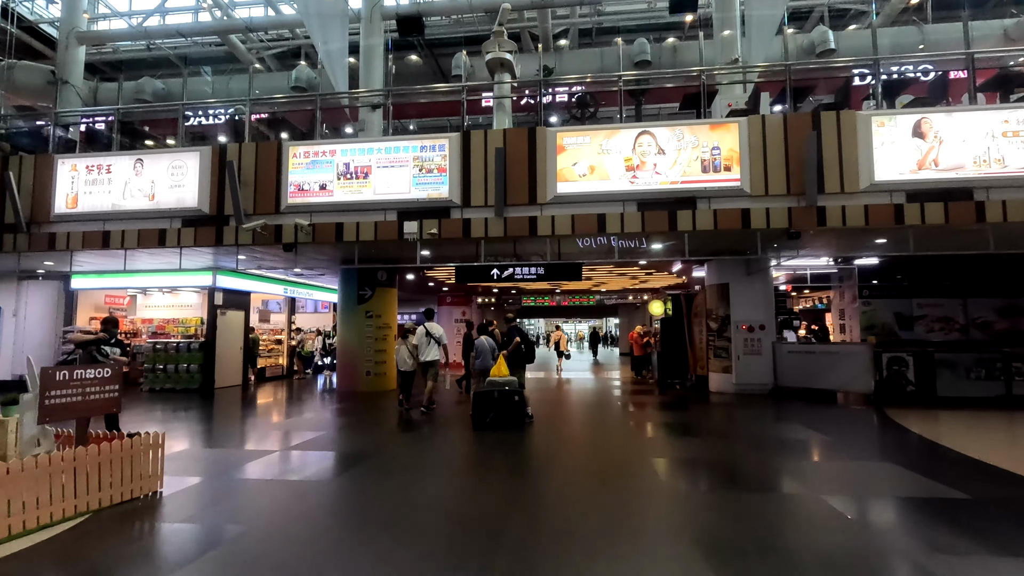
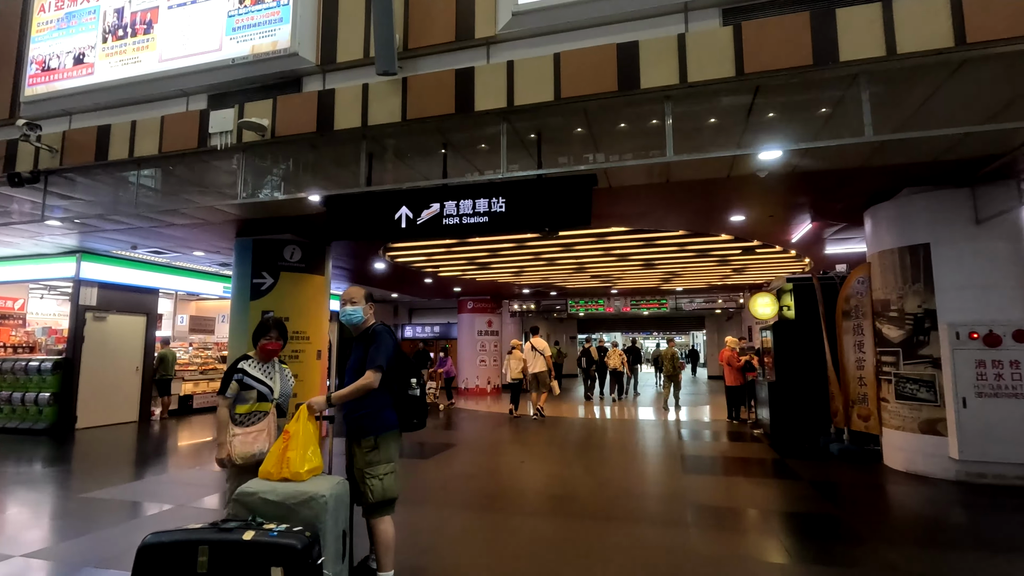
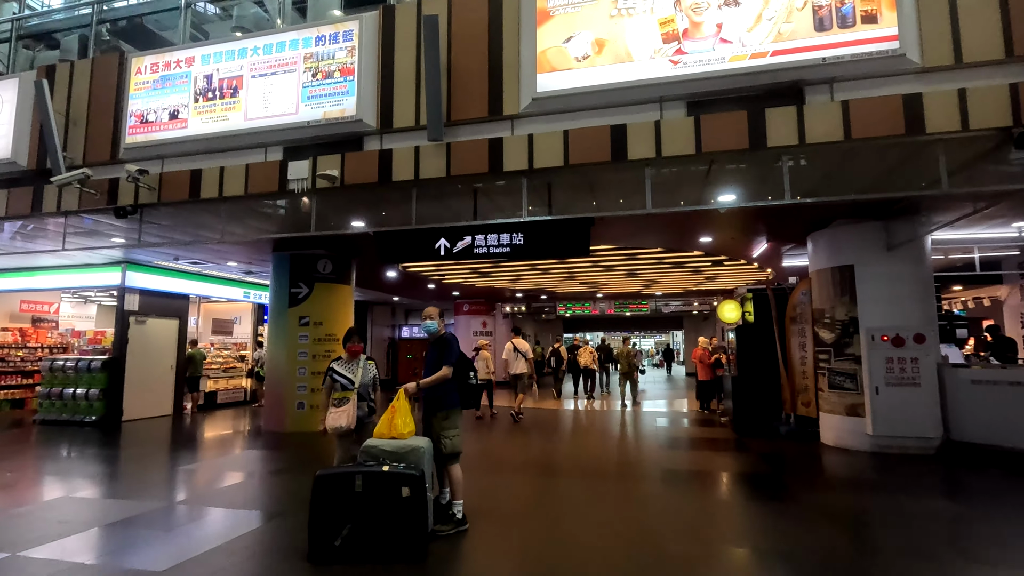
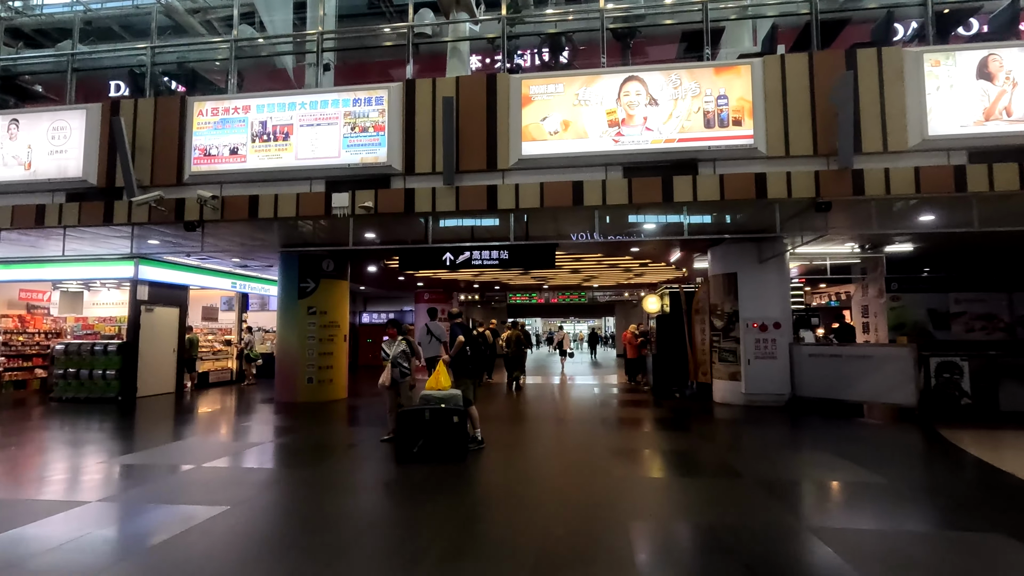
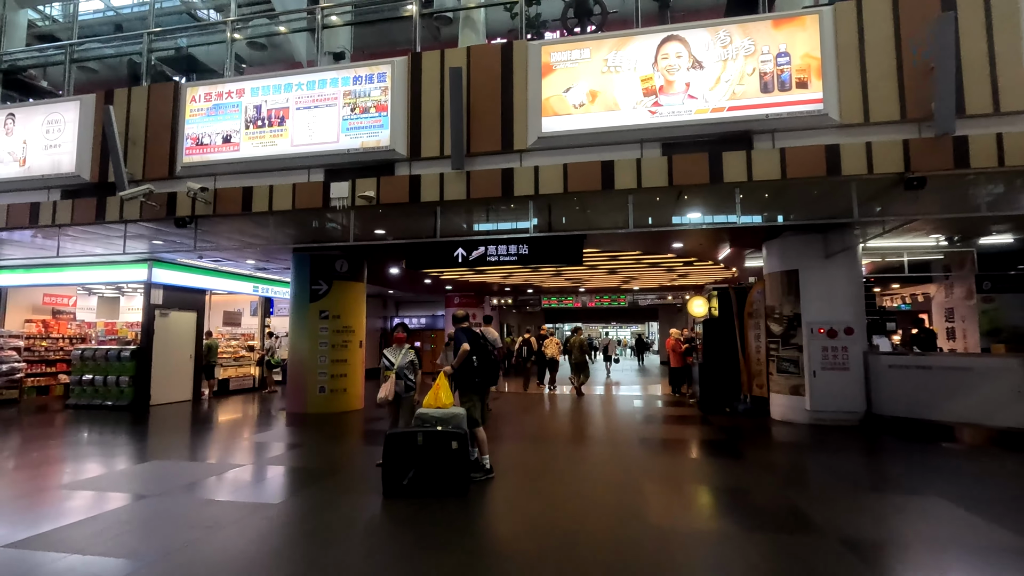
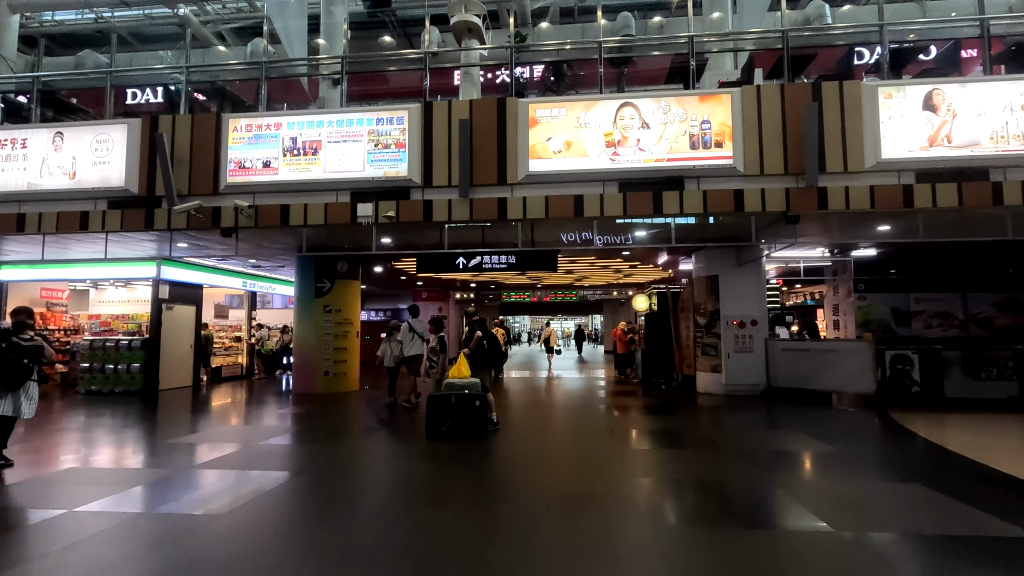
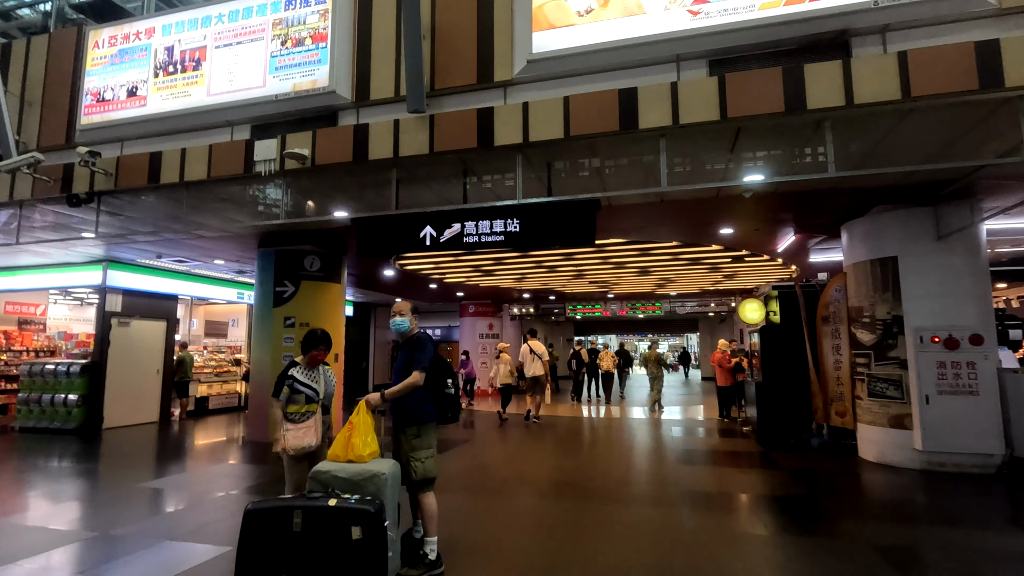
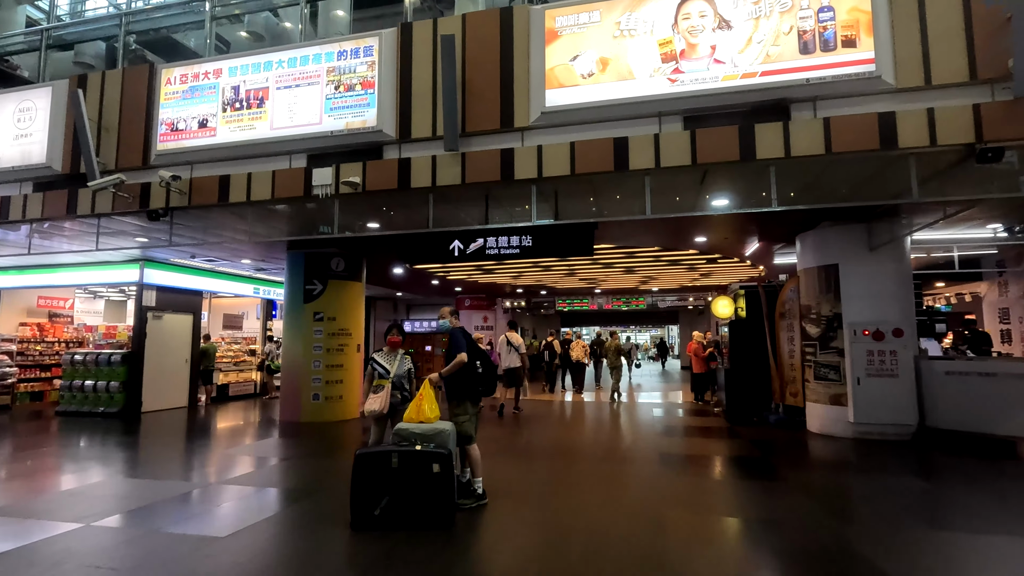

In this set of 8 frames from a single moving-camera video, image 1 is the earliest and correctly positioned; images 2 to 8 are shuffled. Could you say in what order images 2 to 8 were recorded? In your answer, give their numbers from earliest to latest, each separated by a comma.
6, 4, 5, 8, 3, 7, 2
